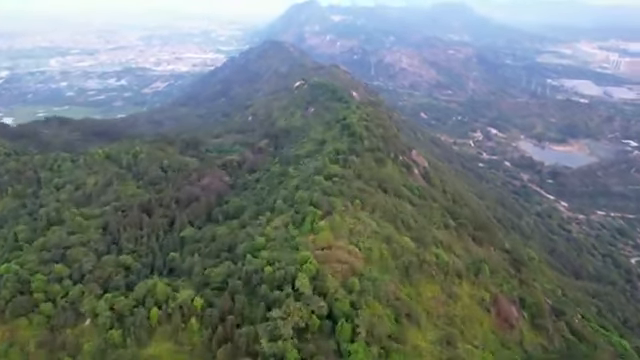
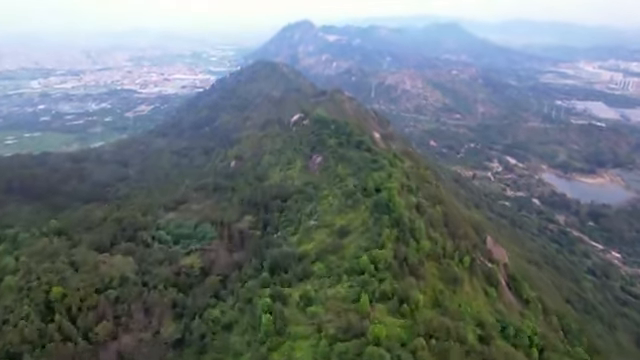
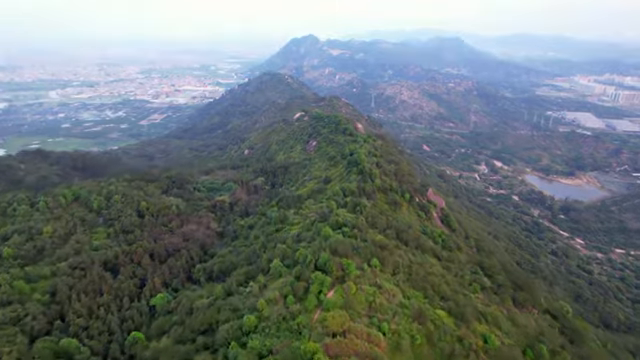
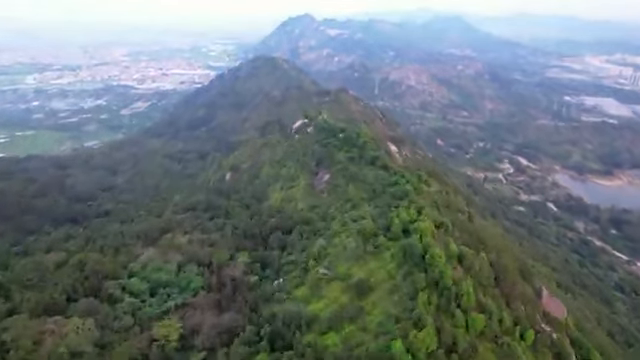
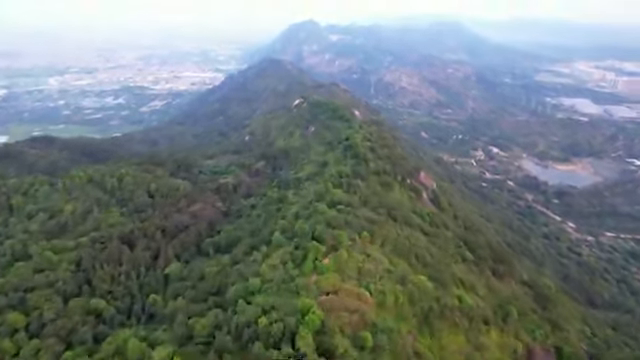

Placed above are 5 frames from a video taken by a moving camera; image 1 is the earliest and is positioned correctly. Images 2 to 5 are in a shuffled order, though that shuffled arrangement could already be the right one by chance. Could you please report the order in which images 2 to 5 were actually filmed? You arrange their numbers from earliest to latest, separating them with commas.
5, 3, 2, 4
